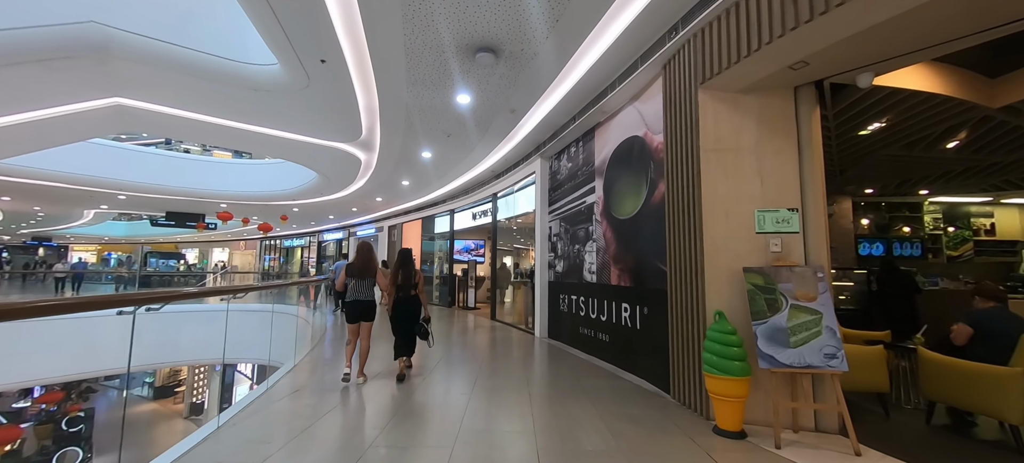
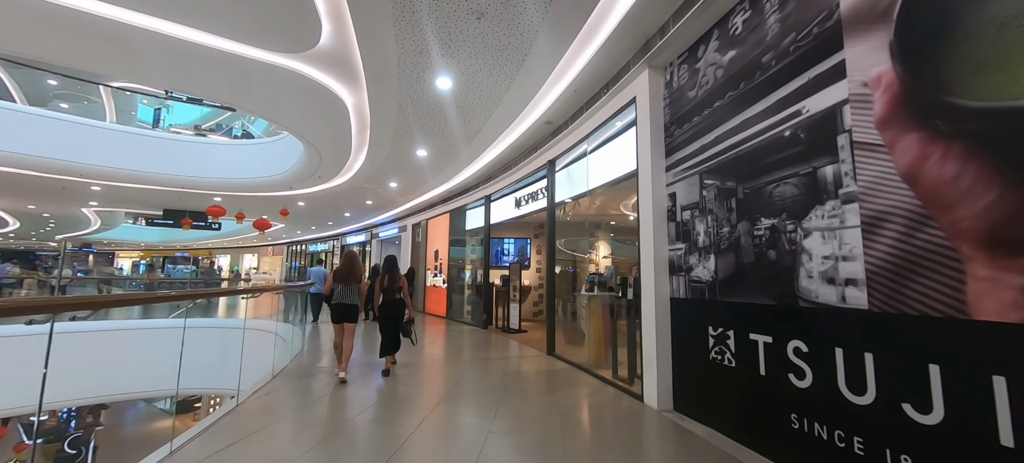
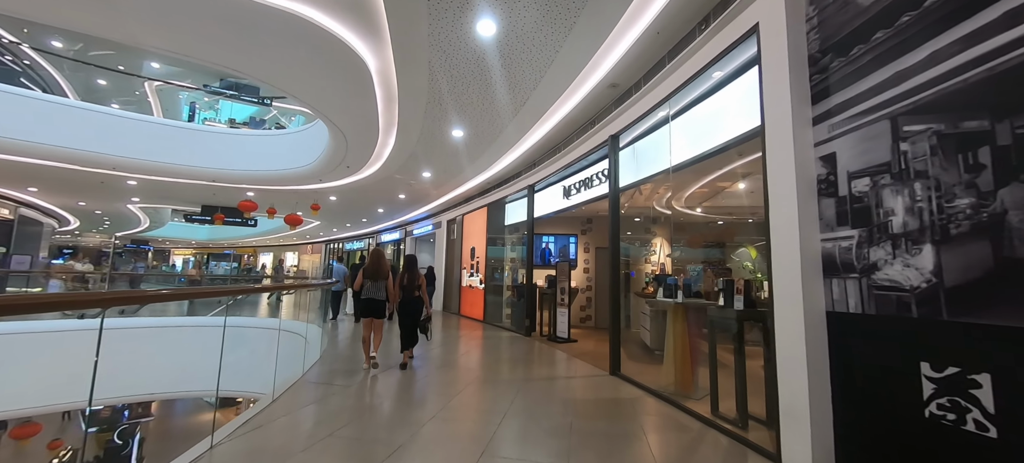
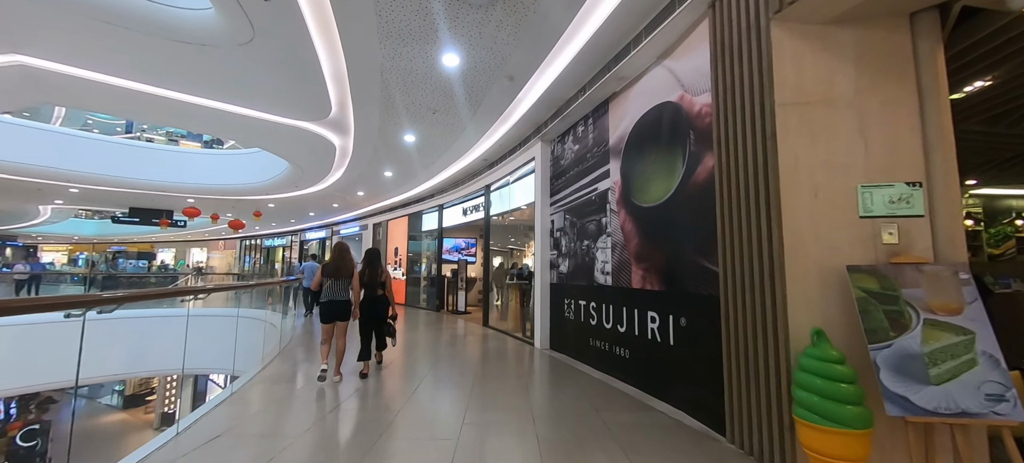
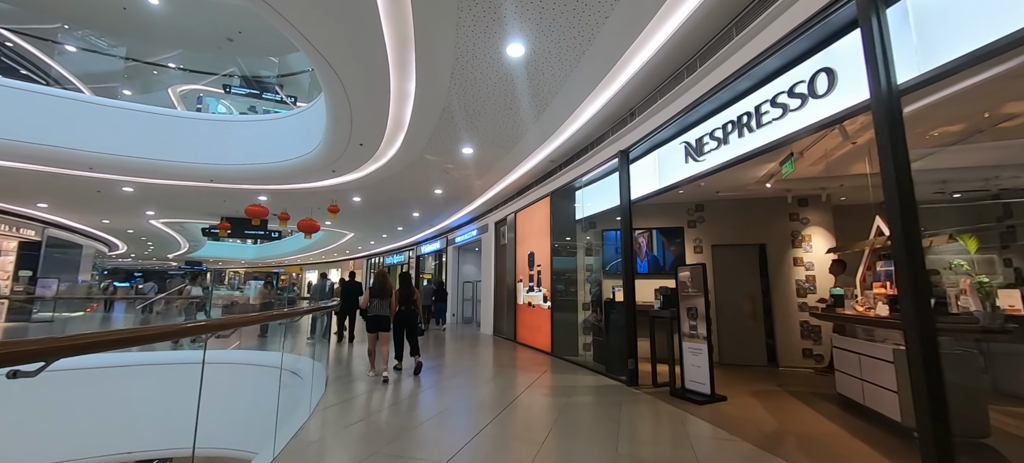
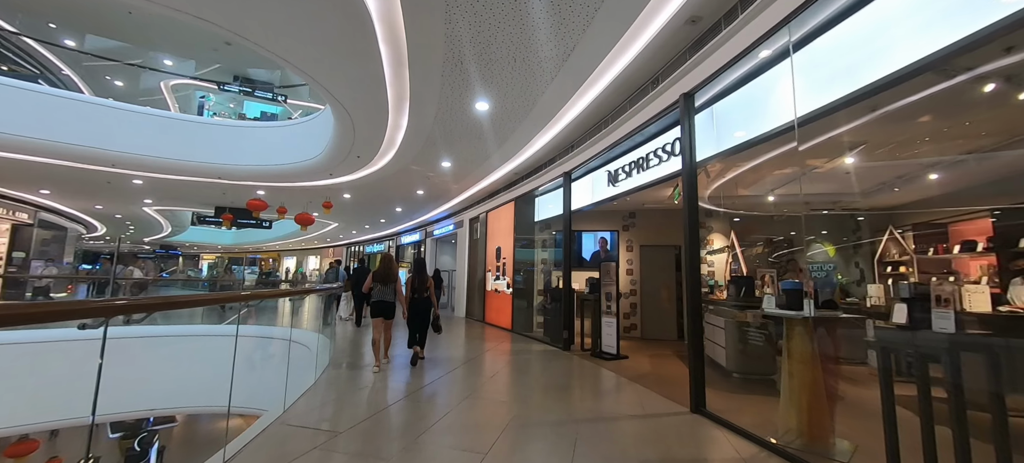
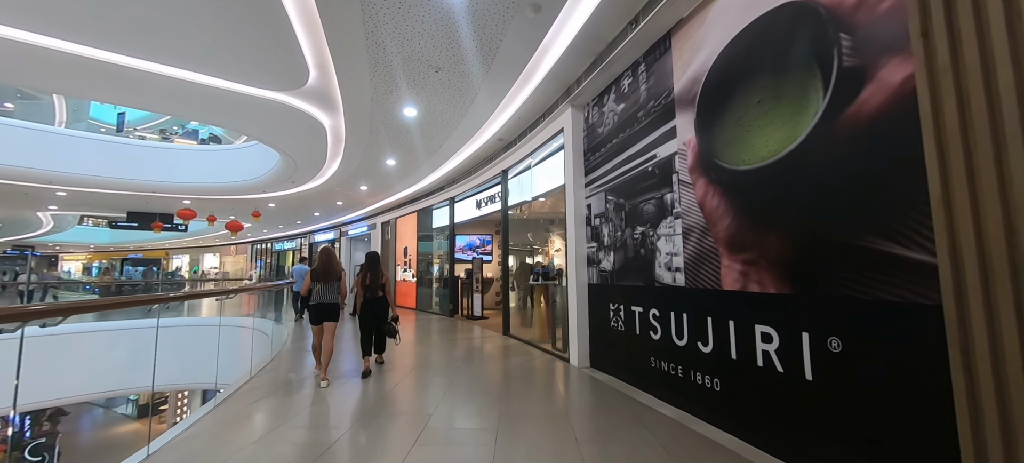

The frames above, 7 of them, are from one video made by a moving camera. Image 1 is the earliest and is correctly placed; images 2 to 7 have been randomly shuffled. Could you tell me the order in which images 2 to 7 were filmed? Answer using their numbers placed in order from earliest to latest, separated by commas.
4, 7, 2, 3, 6, 5
